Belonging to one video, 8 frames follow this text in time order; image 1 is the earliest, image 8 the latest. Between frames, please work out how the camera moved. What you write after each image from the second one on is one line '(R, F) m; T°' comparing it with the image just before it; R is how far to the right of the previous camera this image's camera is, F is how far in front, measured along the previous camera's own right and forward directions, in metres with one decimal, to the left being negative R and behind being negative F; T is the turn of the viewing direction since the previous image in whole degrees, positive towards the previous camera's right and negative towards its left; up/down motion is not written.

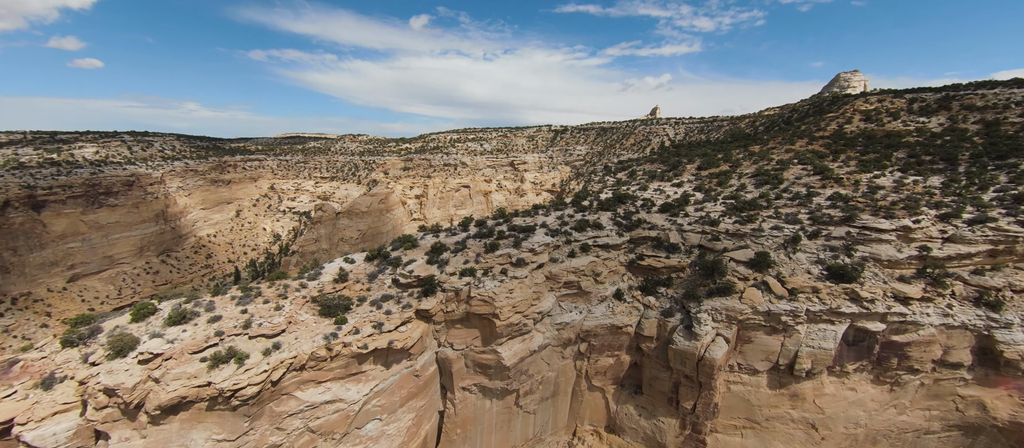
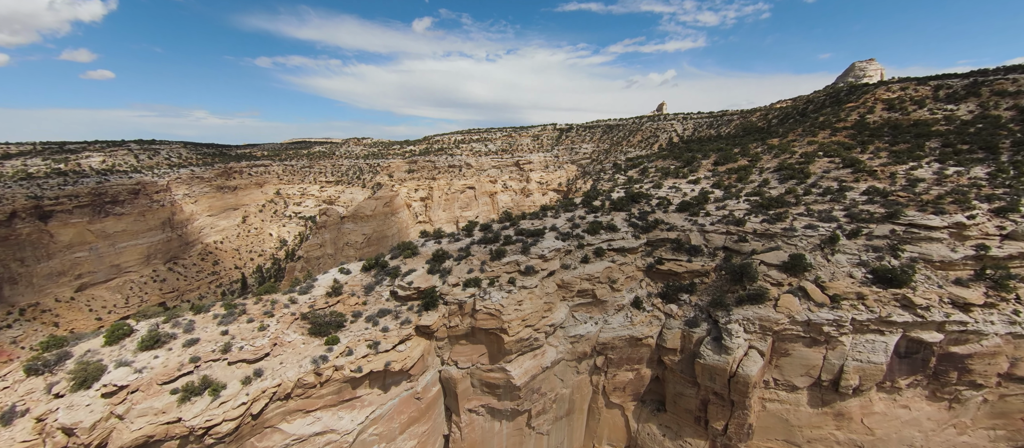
(0.0, +0.8) m; -1°
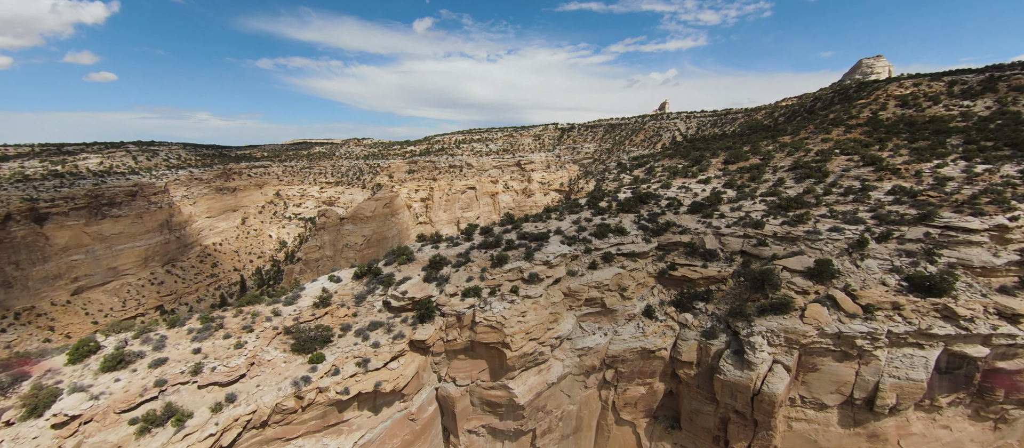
(0.0, +0.6) m; 0°
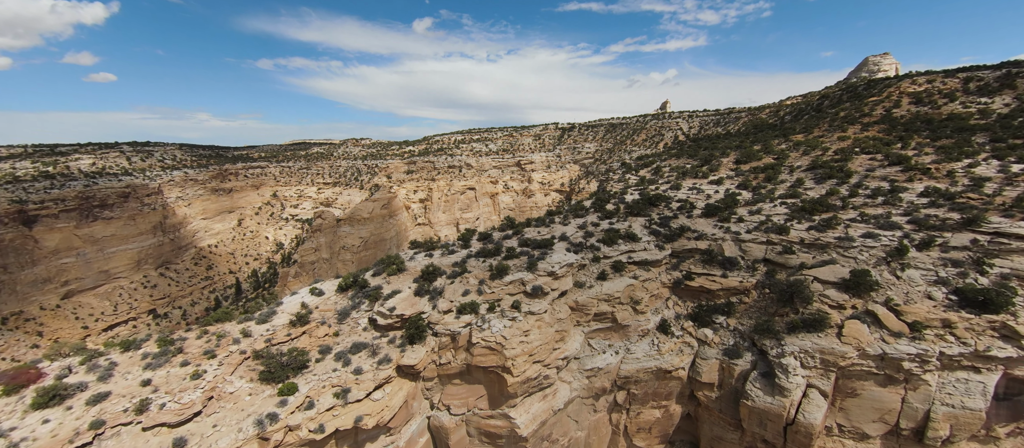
(0.0, +0.8) m; 0°
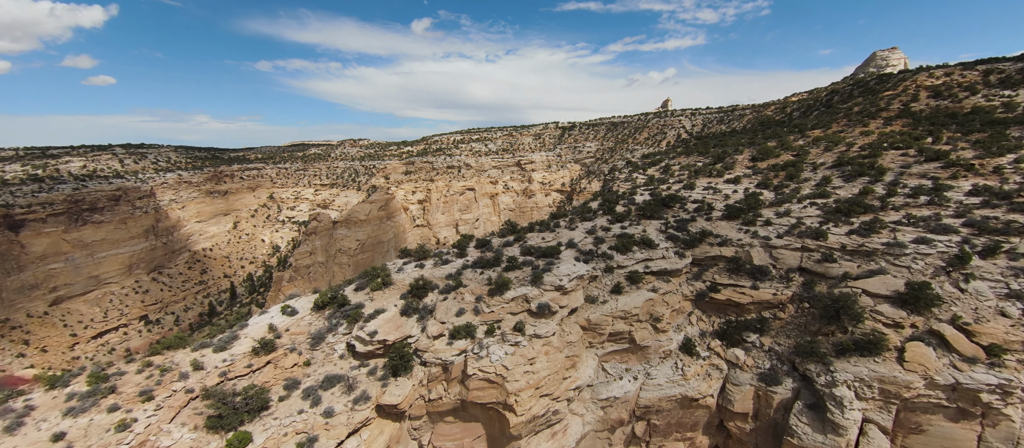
(0.0, +1.0) m; 0°
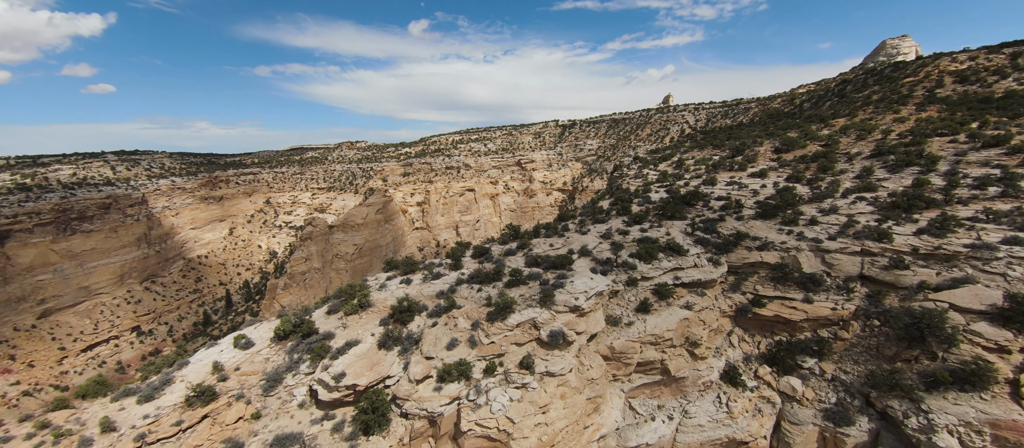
(0.0, +1.2) m; 0°
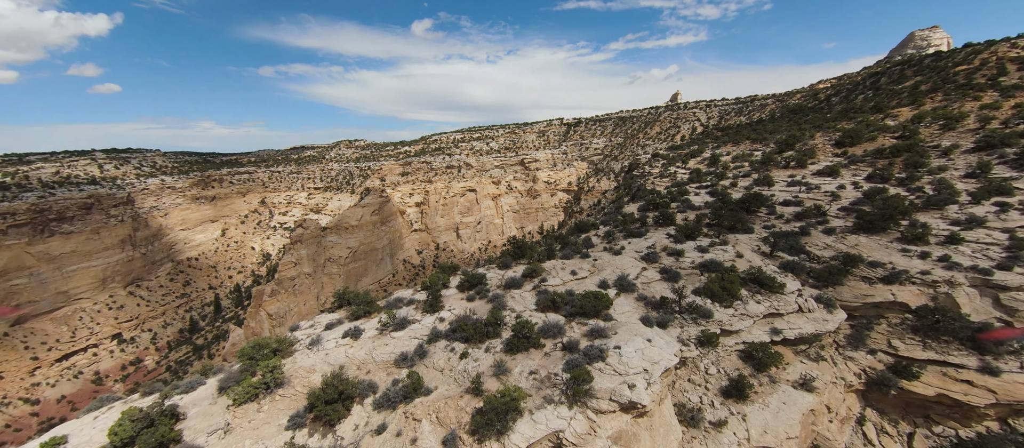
(0.0, +2.3) m; 0°
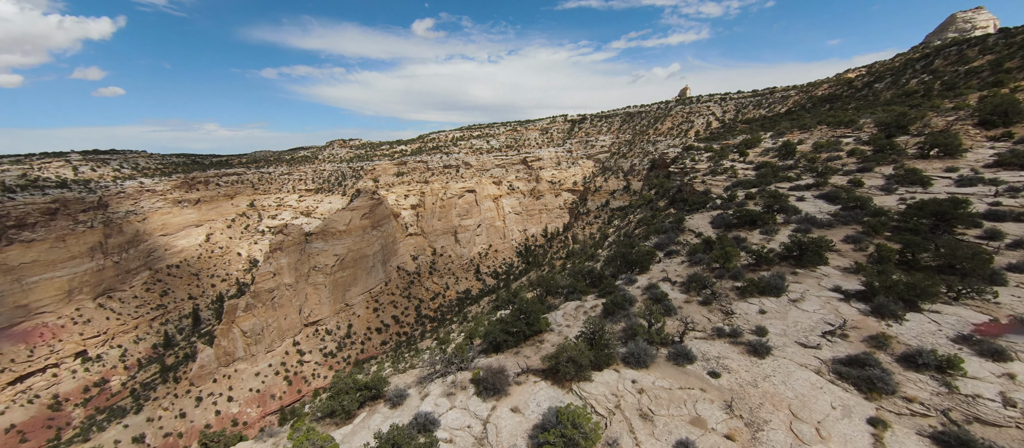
(0.0, +3.3) m; 0°
